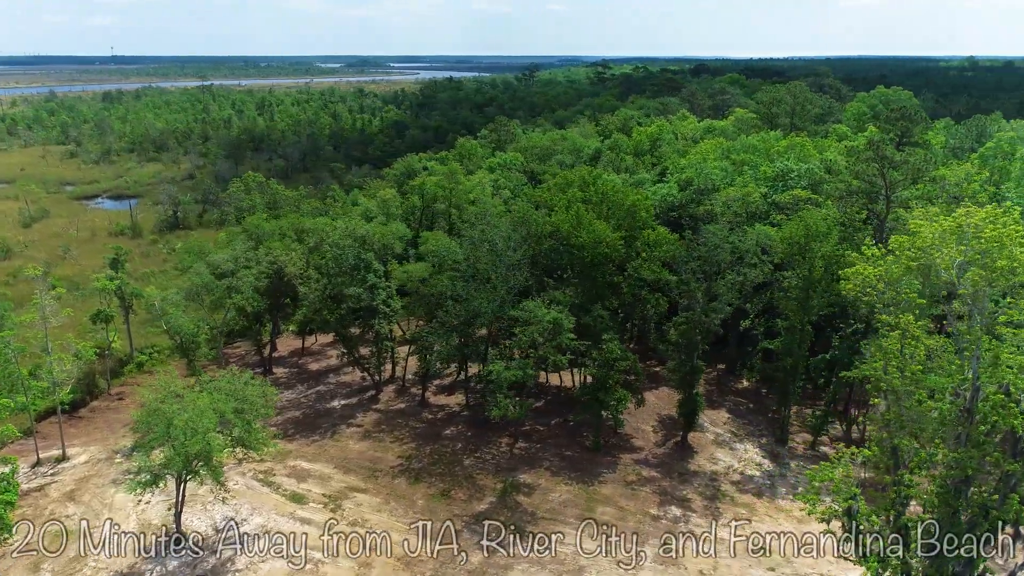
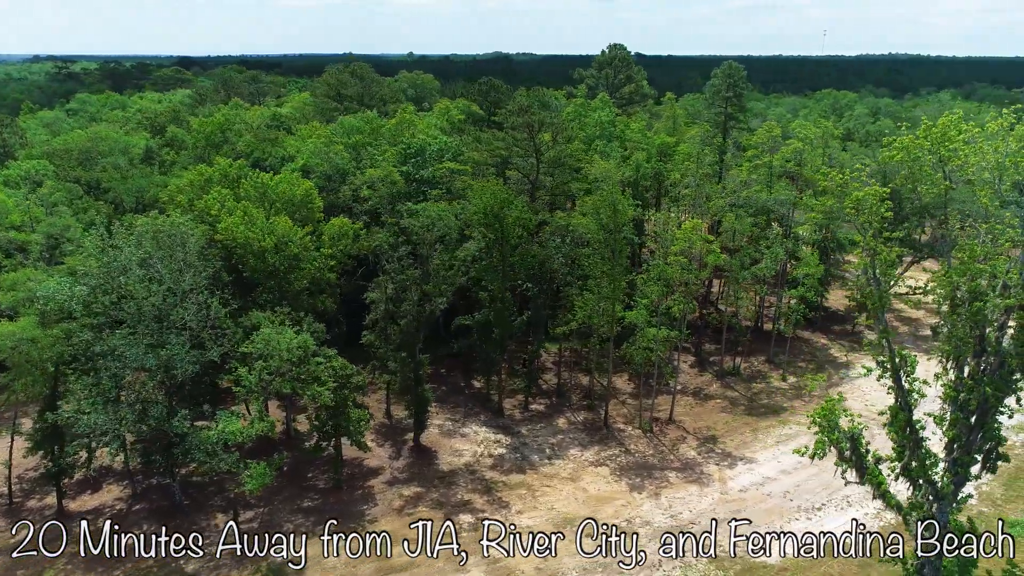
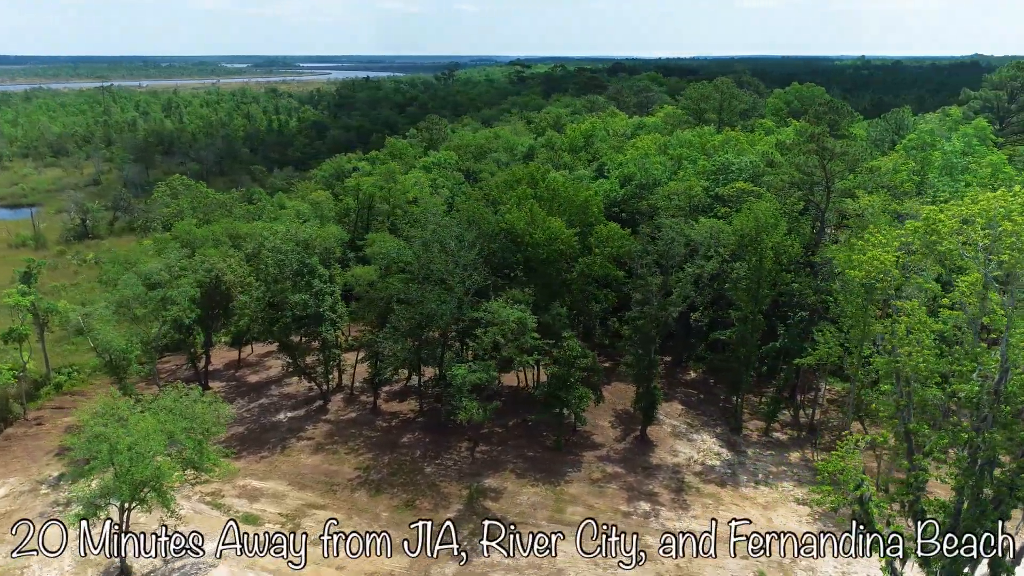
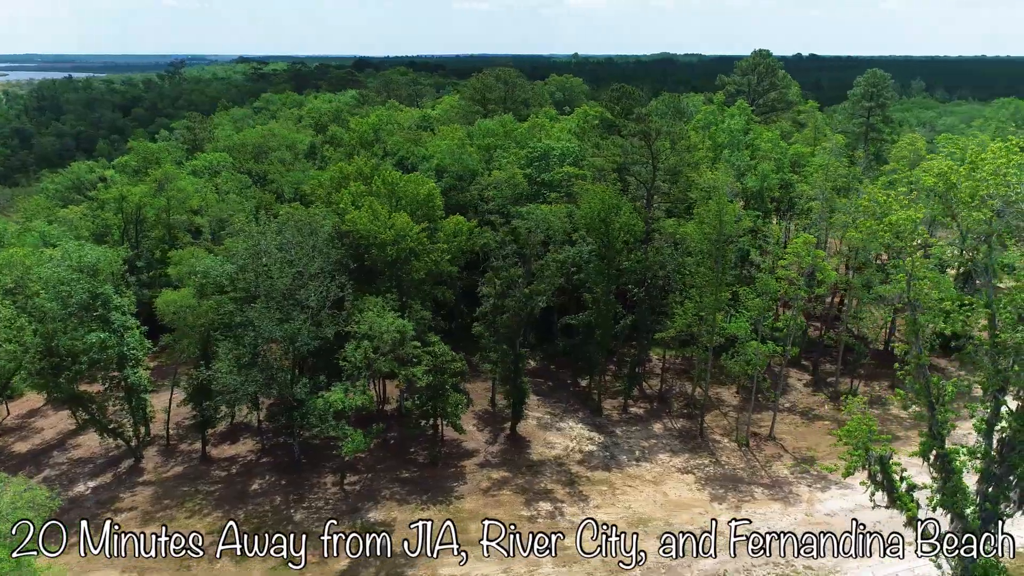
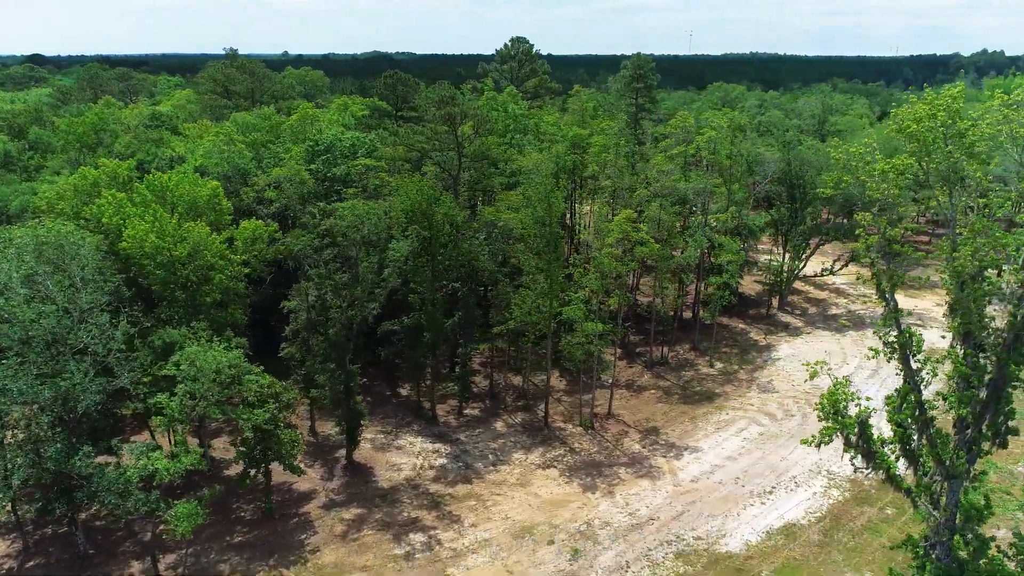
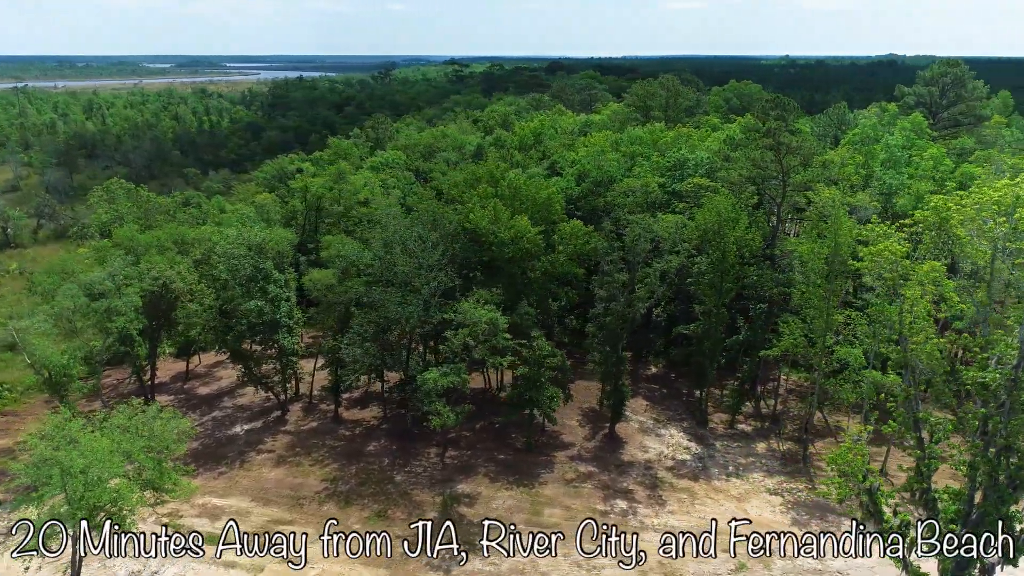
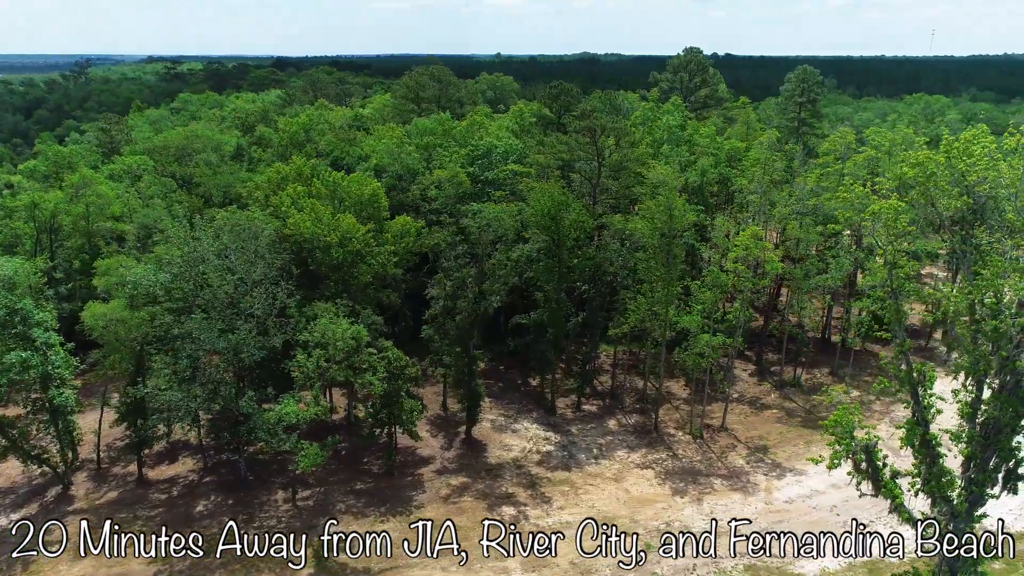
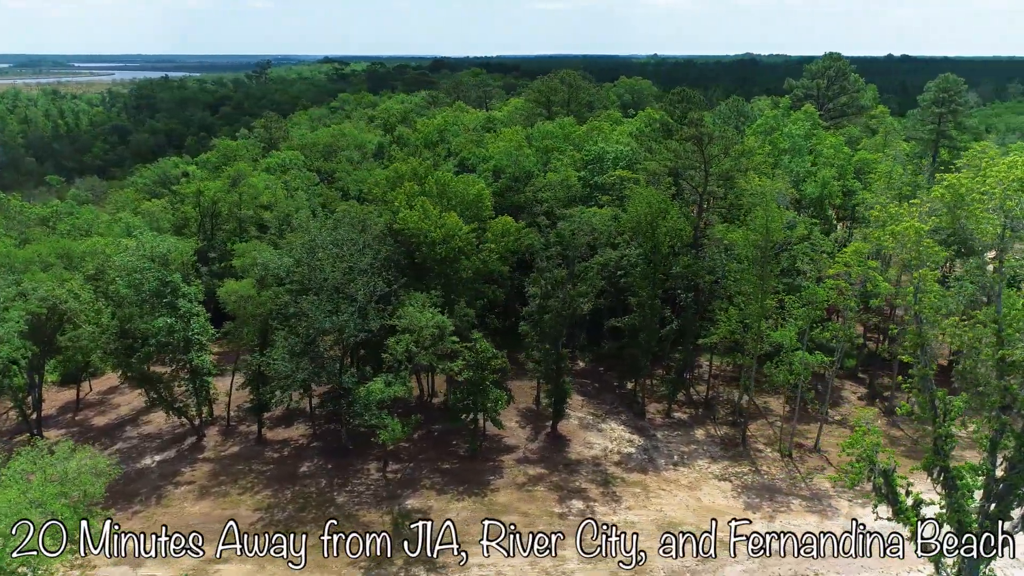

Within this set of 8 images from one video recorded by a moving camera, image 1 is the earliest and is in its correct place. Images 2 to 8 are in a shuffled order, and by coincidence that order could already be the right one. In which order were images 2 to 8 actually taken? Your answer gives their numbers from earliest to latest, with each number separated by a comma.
3, 6, 8, 4, 7, 2, 5
